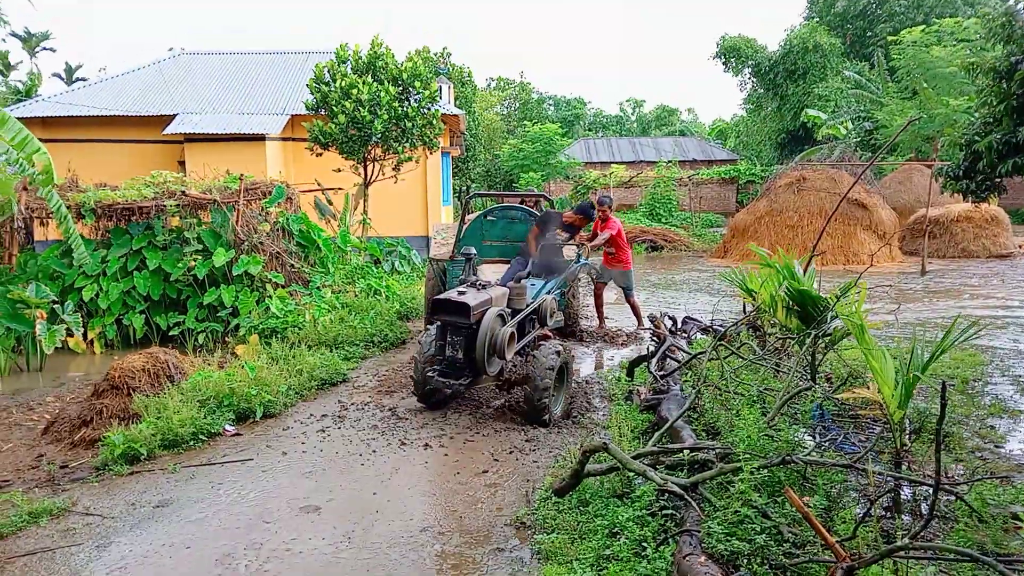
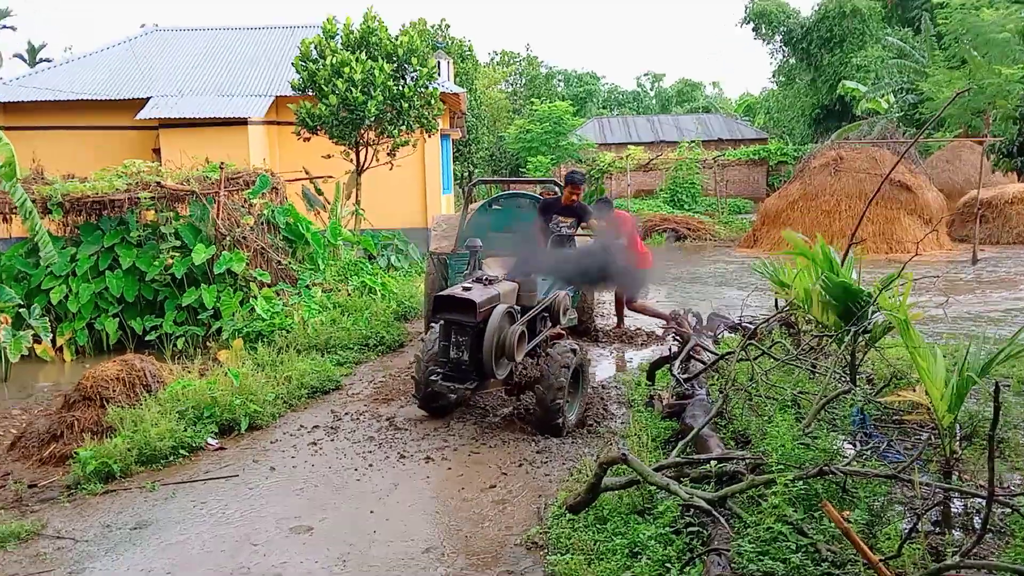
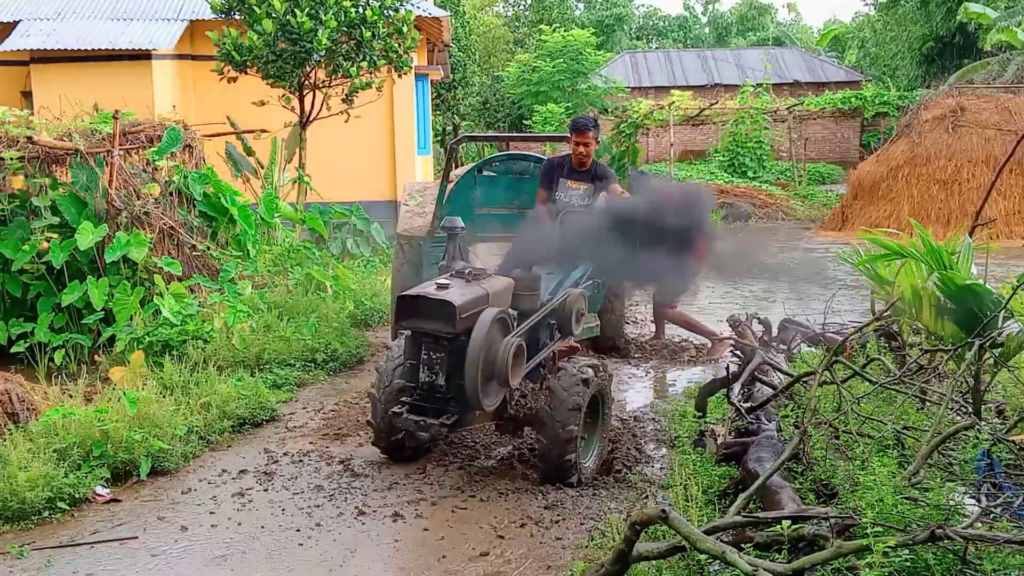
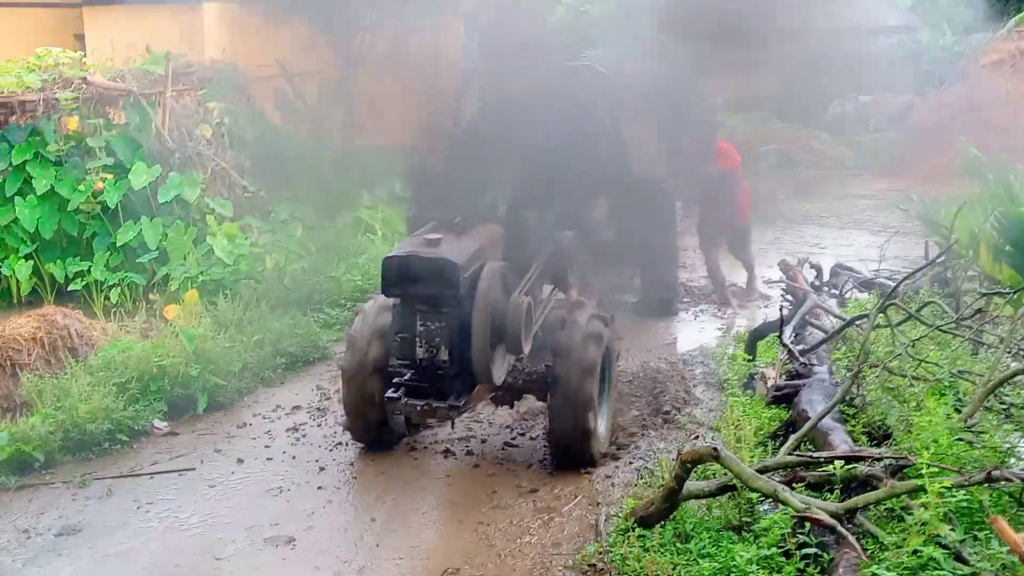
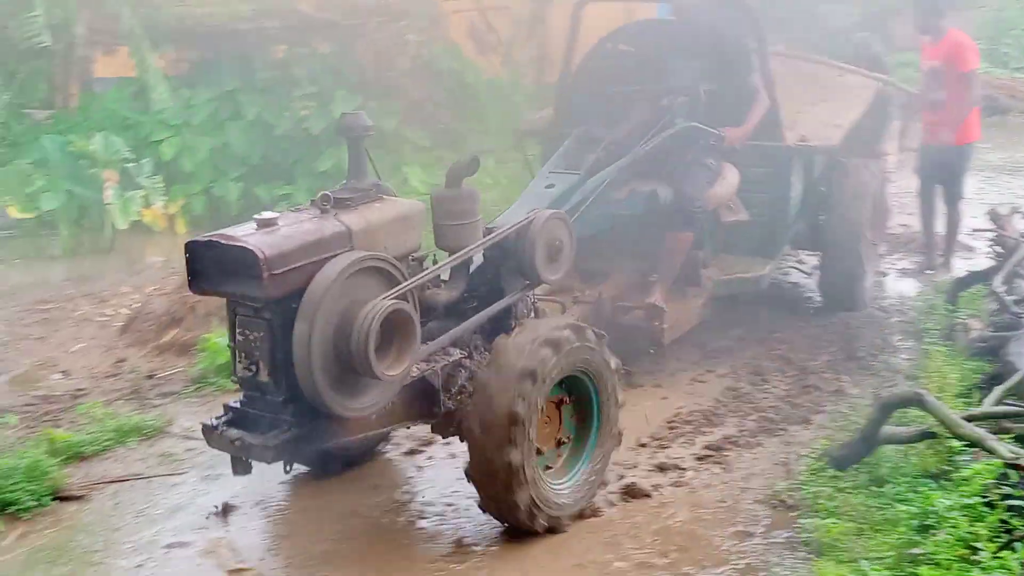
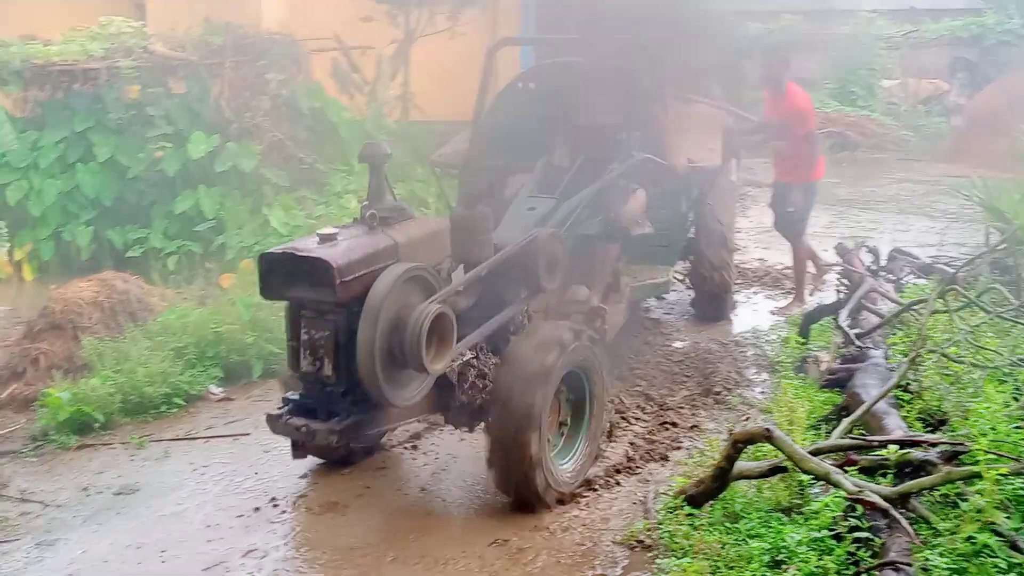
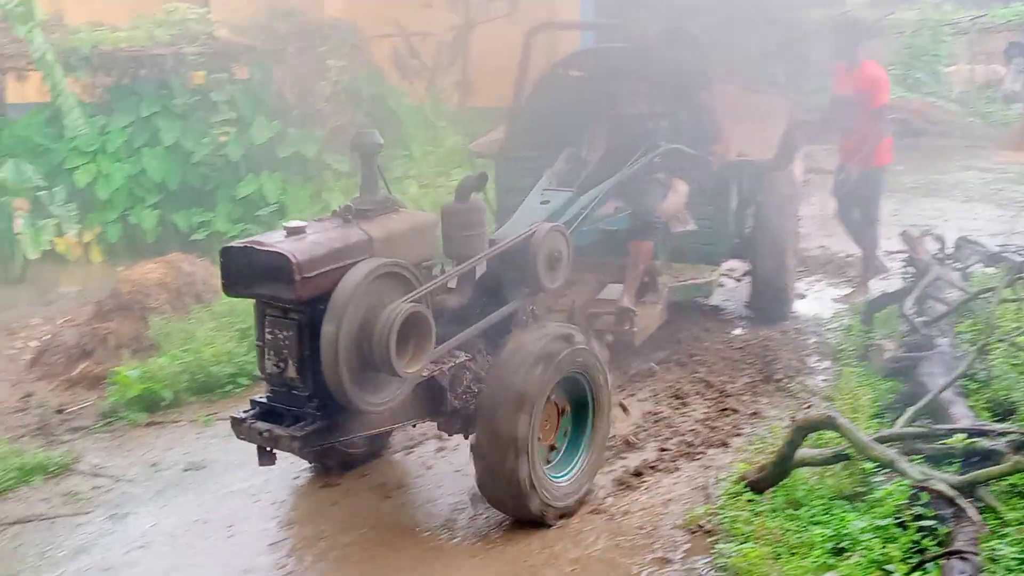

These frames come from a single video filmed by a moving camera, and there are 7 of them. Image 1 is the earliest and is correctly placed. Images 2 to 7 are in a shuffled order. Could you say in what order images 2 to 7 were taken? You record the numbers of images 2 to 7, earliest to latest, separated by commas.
2, 3, 4, 6, 7, 5
